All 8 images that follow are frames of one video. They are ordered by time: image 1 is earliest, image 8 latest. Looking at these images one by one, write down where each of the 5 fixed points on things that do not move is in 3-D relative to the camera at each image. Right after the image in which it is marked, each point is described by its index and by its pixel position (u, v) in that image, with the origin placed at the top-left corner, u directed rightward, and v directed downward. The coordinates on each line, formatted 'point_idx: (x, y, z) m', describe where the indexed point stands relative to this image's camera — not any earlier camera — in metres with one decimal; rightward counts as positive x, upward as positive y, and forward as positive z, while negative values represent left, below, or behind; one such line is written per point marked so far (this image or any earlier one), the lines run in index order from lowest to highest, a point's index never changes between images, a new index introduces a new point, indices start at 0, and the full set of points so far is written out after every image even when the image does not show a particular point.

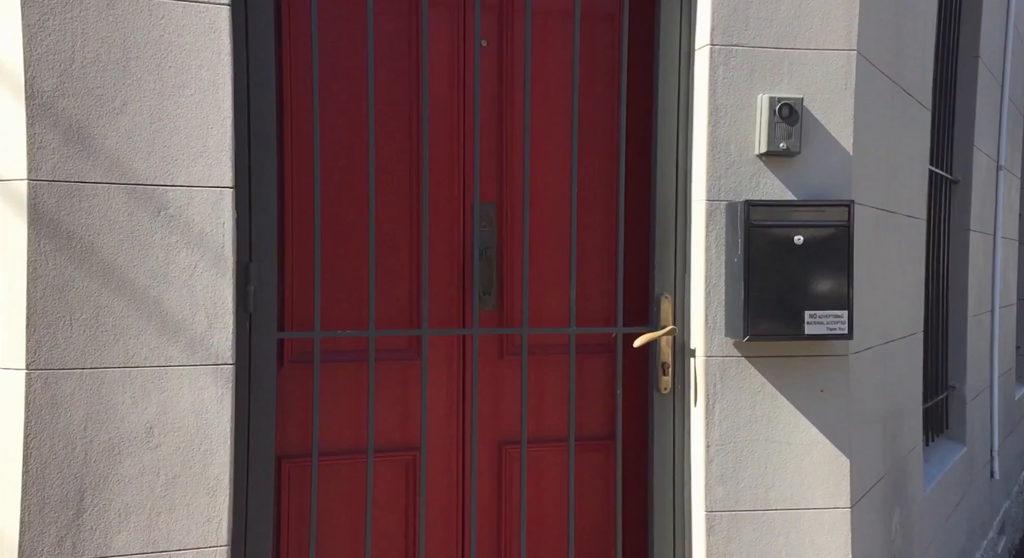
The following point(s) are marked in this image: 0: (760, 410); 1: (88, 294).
0: (+0.7, -0.3, +2.3) m
1: (-0.9, 0.0, +1.9) m
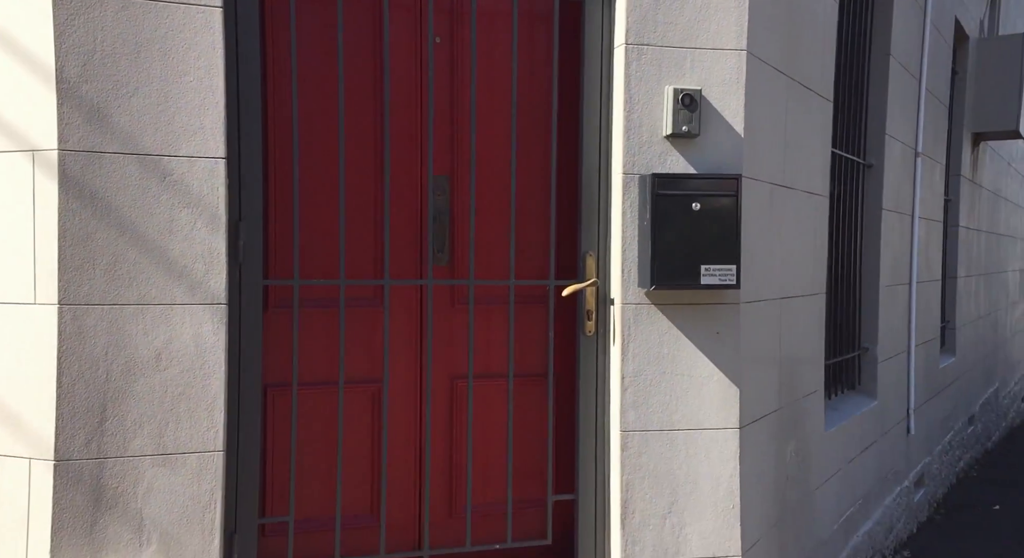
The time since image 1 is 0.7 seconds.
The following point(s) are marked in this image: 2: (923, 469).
0: (+0.5, -0.2, +2.8) m
1: (-1.1, +0.1, +2.4) m
2: (+2.7, -1.2, +5.7) m
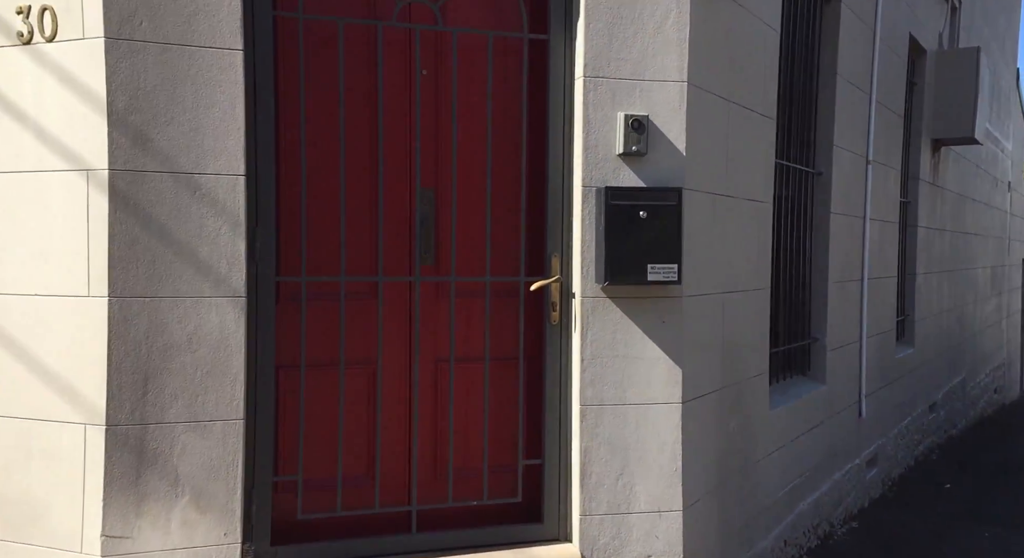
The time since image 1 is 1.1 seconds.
0: (+0.4, -0.2, +3.3) m
1: (-1.2, +0.1, +2.9) m
2: (+2.6, -1.2, +6.2) m
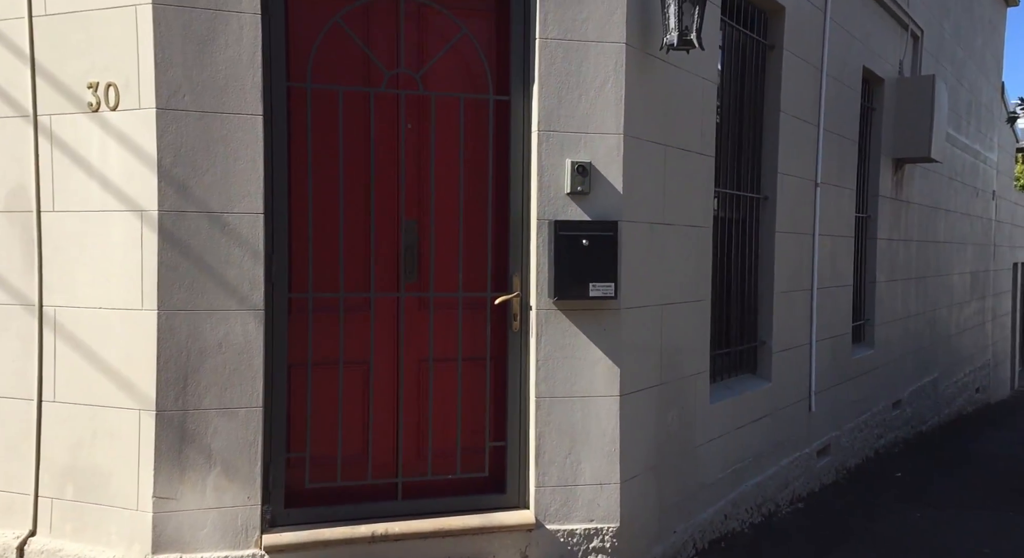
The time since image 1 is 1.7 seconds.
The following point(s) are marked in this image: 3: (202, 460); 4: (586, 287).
0: (+0.2, -0.3, +4.1) m
1: (-1.3, 0.0, +3.7) m
2: (+2.5, -1.3, +7.0) m
3: (-1.3, -0.8, +3.7) m
4: (+0.3, 0.0, +4.0) m
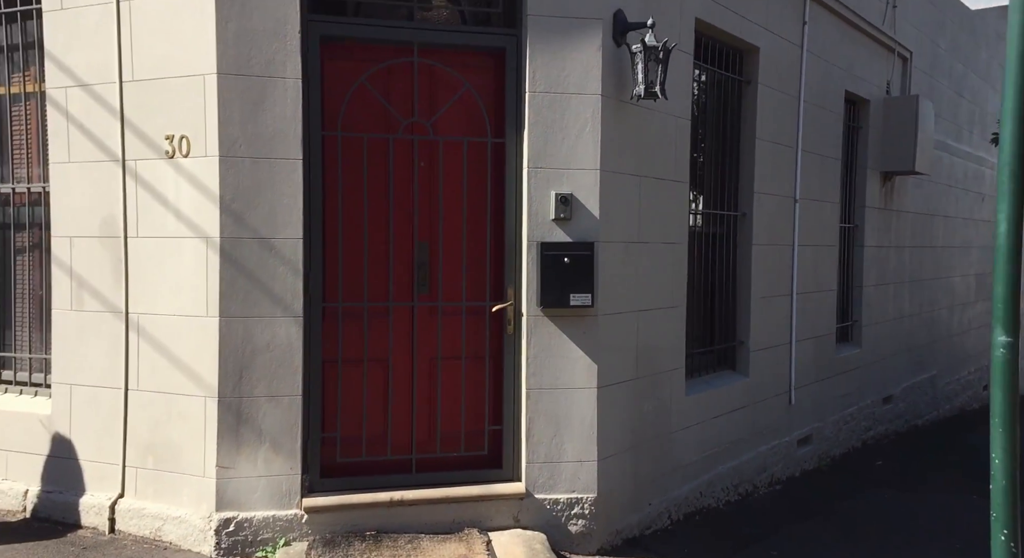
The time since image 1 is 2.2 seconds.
0: (+0.2, -0.3, +4.9) m
1: (-1.4, 0.0, +4.6) m
2: (+2.6, -1.3, +7.7) m
3: (-1.3, -0.8, +4.6) m
4: (+0.3, -0.1, +4.8) m
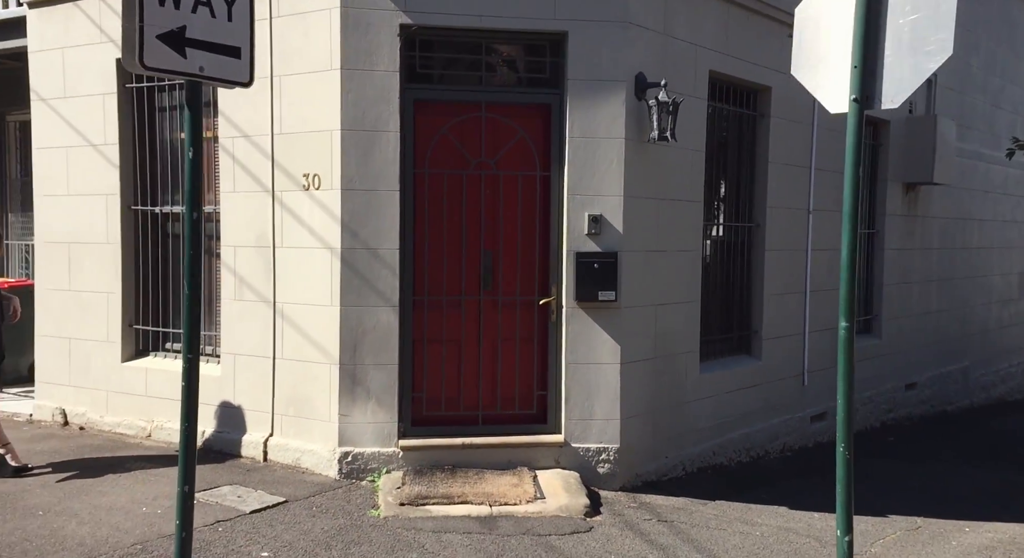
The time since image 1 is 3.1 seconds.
0: (+0.5, -0.3, +6.4) m
1: (-1.1, 0.0, +6.3) m
2: (+3.2, -1.3, +9.0) m
3: (-1.0, -0.8, +6.3) m
4: (+0.6, -0.1, +6.4) m
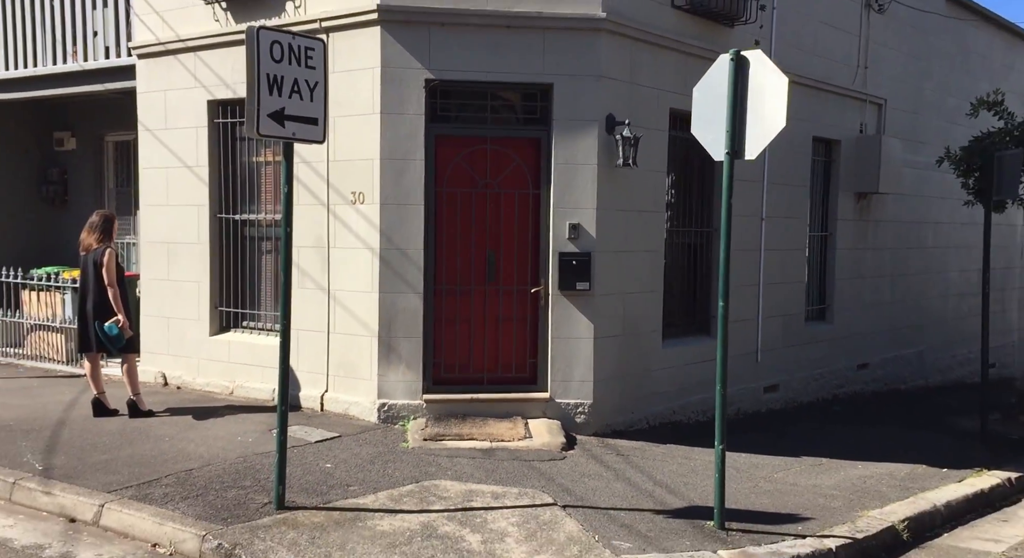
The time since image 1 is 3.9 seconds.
0: (+0.5, -0.3, +8.4) m
1: (-1.1, 0.0, +8.2) m
2: (+3.2, -1.3, +10.8) m
3: (-1.1, -0.8, +8.3) m
4: (+0.6, 0.0, +8.3) m
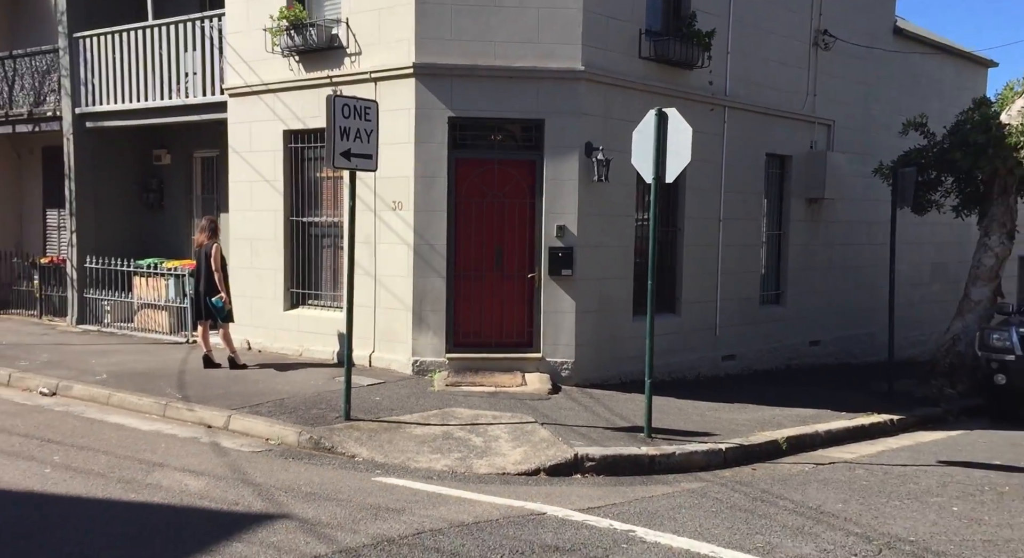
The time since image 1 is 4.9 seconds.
0: (+0.5, -0.1, +11.0) m
1: (-1.1, +0.2, +10.9) m
2: (+3.3, -1.1, +13.4) m
3: (-1.0, -0.6, +10.9) m
4: (+0.6, +0.1, +10.9) m
